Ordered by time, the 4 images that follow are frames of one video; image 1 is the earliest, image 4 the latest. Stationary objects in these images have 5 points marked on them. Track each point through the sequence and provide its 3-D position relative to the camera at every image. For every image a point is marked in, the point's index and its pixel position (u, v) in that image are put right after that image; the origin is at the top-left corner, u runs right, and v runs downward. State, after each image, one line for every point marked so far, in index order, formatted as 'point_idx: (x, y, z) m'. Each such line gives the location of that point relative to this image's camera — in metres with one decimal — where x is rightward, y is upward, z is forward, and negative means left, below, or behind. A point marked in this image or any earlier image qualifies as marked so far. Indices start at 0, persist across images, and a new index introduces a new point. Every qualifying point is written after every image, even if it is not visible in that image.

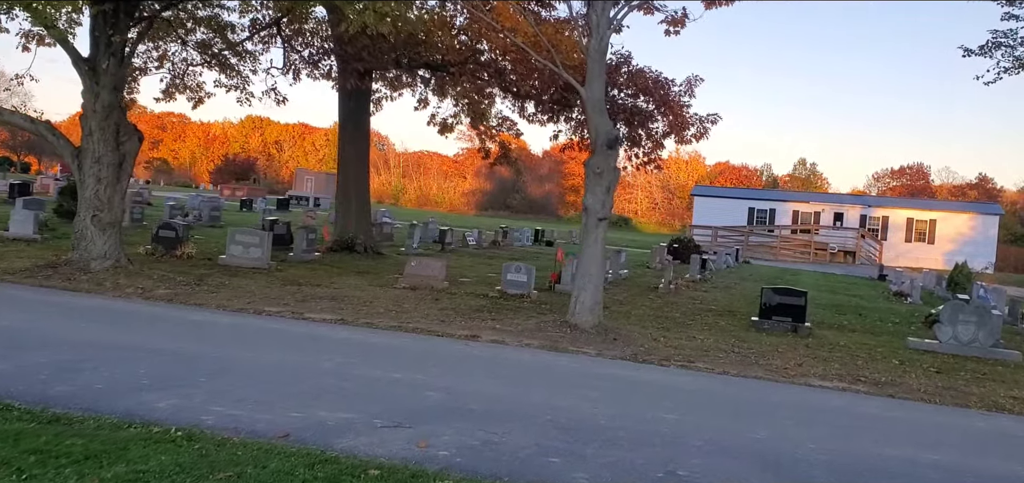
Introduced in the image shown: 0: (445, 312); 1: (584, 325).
0: (-1.1, -1.1, +11.9) m
1: (+1.0, -1.2, +10.7) m
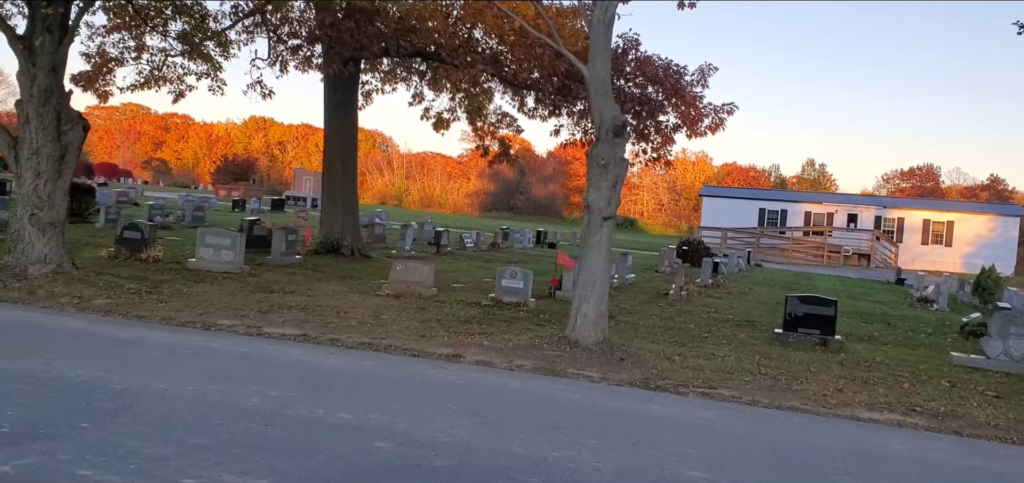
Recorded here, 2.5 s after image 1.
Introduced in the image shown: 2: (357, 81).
0: (-1.2, -1.2, +10.5) m
1: (+0.9, -1.3, +9.2) m
2: (-3.9, +4.1, +18.5) m
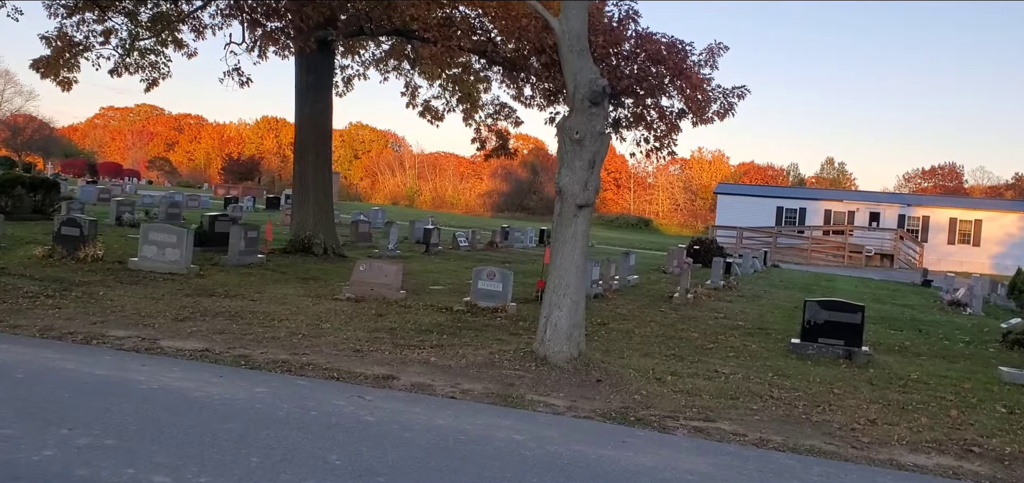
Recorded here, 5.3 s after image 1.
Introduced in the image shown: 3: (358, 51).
0: (-1.6, -1.1, +8.8) m
1: (+0.5, -1.2, +7.5) m
2: (-4.2, +4.1, +16.9) m
3: (-4.1, +5.1, +19.5) m
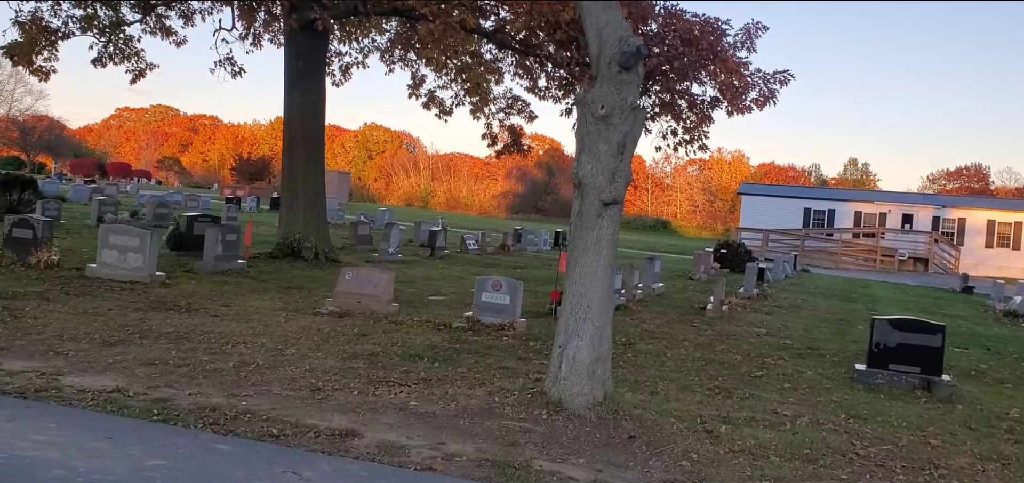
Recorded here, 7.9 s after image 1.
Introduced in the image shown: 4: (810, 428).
0: (-1.6, -1.2, +7.1) m
1: (+0.5, -1.3, +5.8) m
2: (-3.9, +4.1, +15.2) m
3: (-3.8, +5.0, +17.9) m
4: (+2.6, -1.6, +6.3) m
